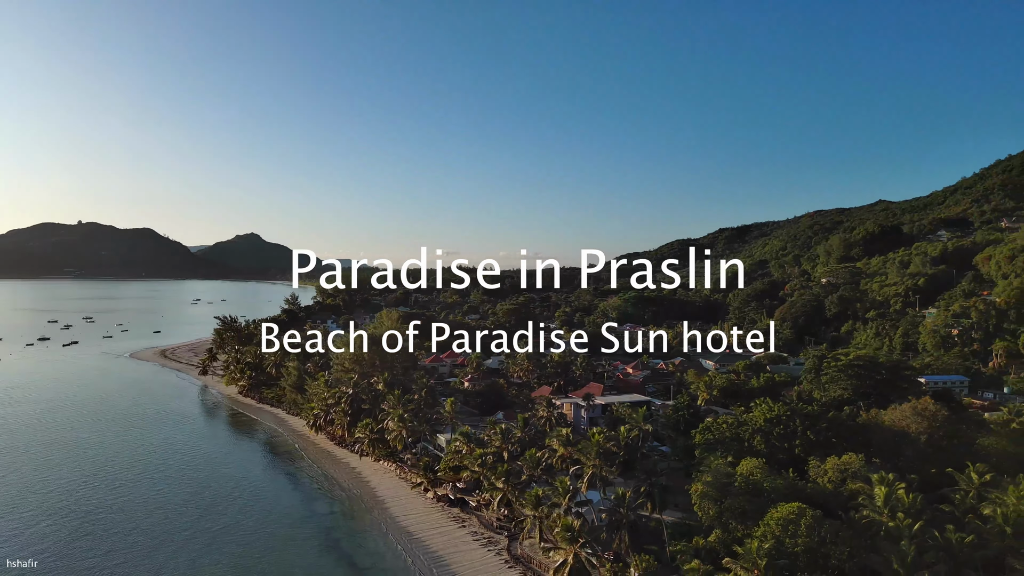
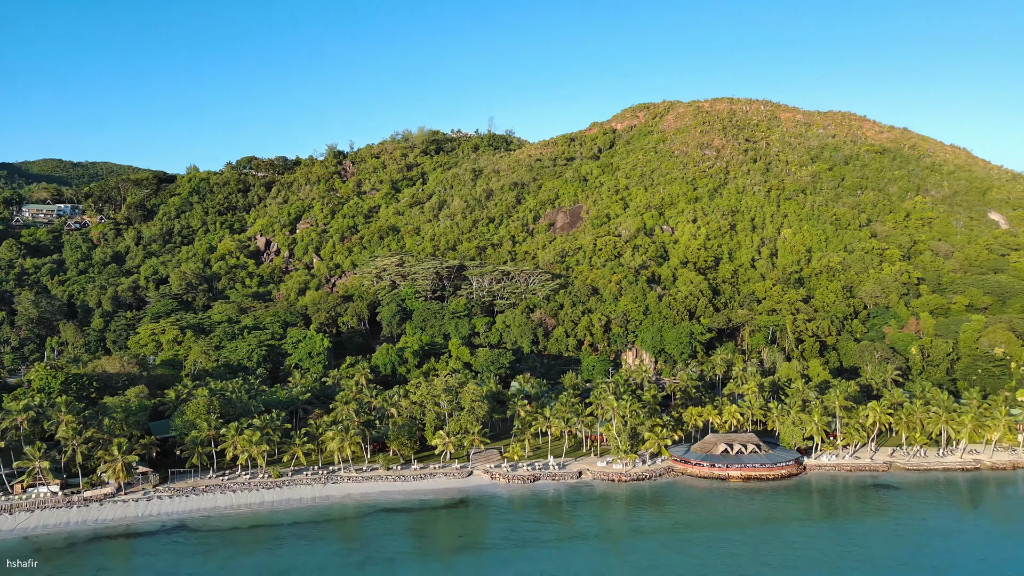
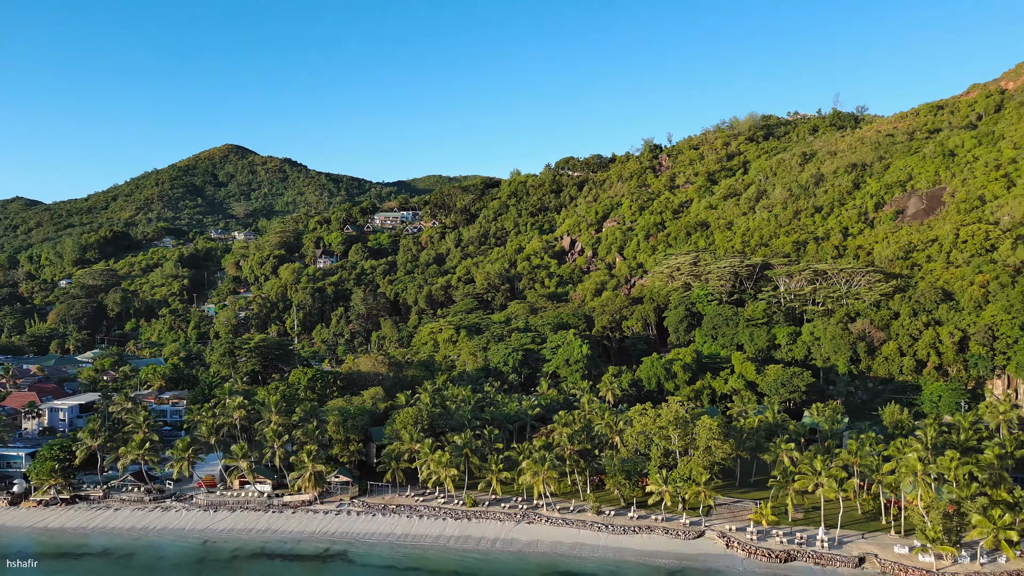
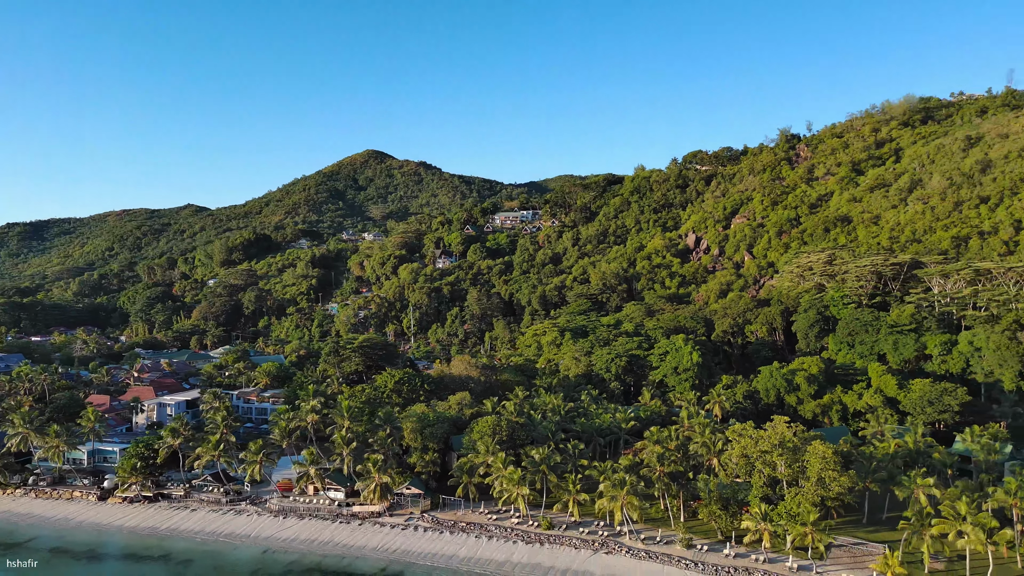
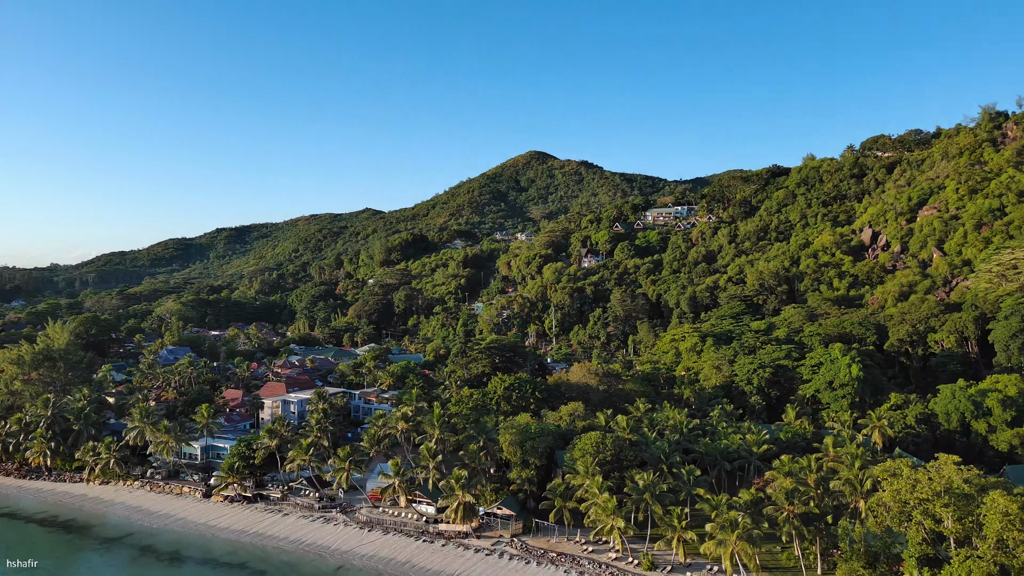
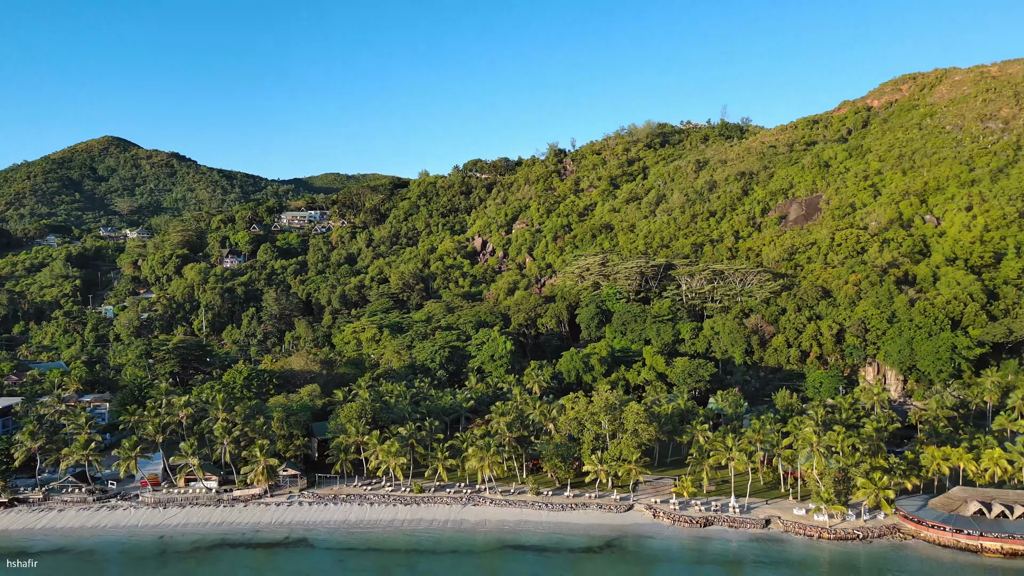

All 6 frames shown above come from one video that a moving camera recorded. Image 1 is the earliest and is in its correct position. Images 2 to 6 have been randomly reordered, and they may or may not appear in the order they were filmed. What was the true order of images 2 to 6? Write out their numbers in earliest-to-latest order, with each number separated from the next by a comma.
5, 4, 3, 6, 2
